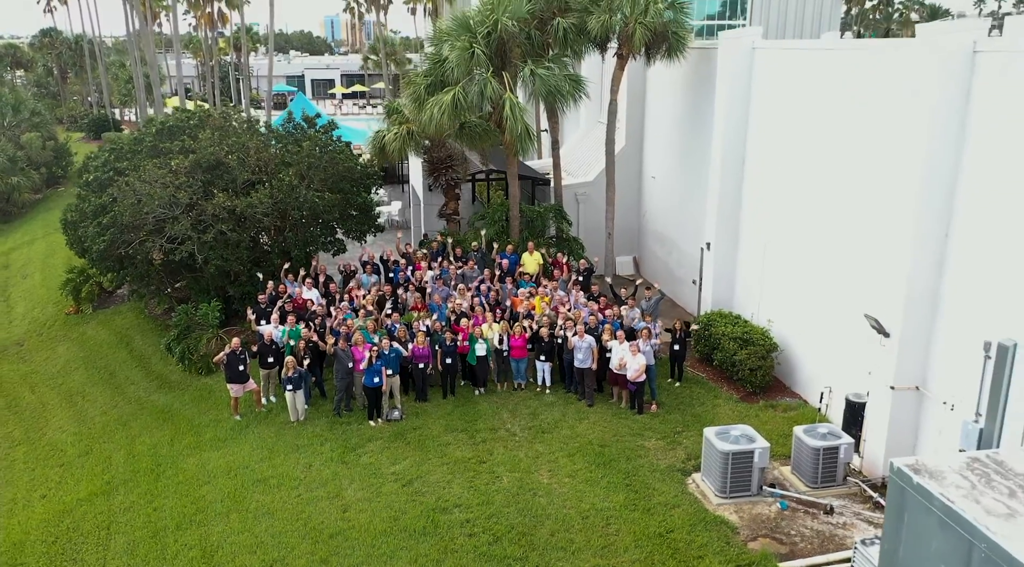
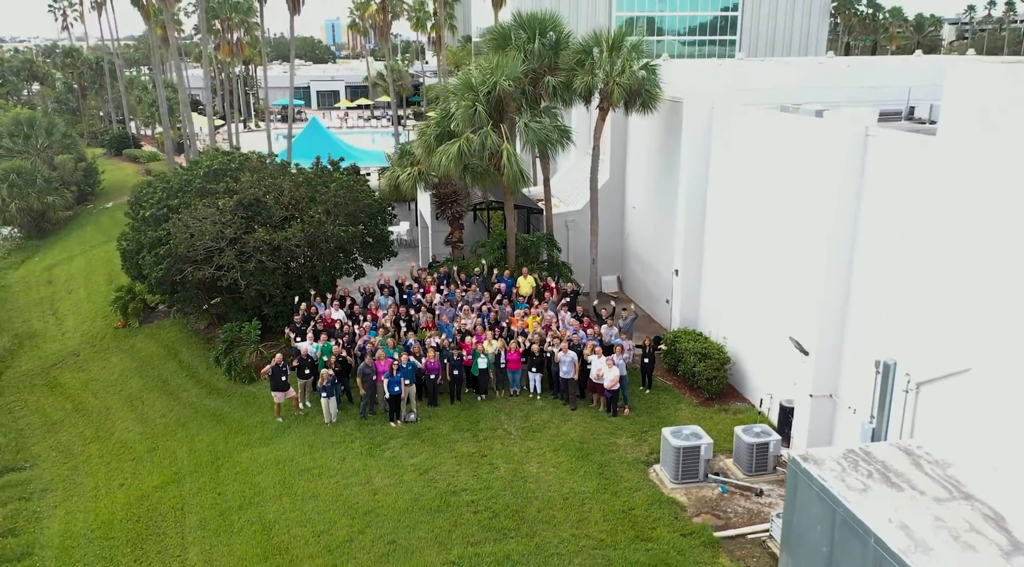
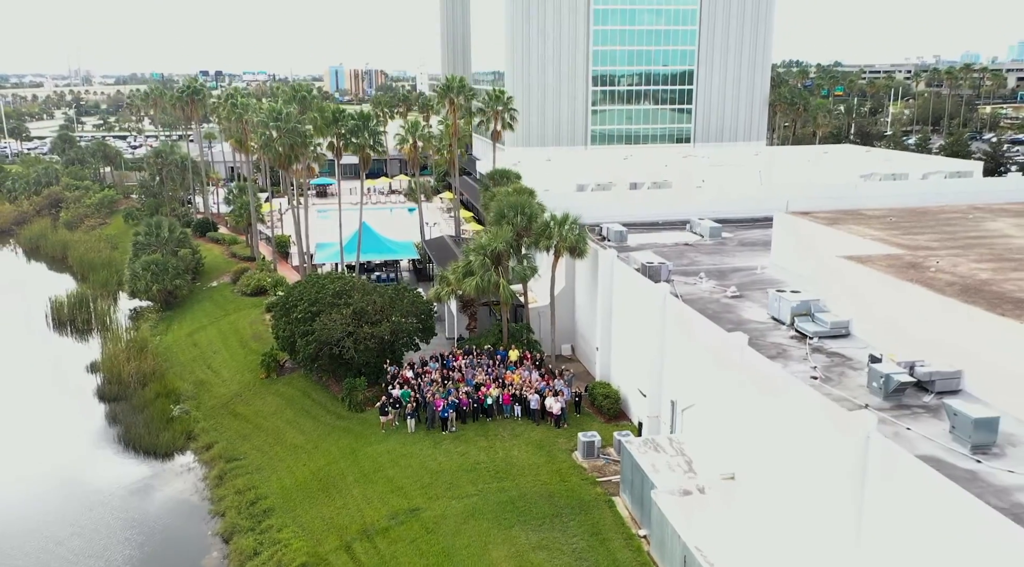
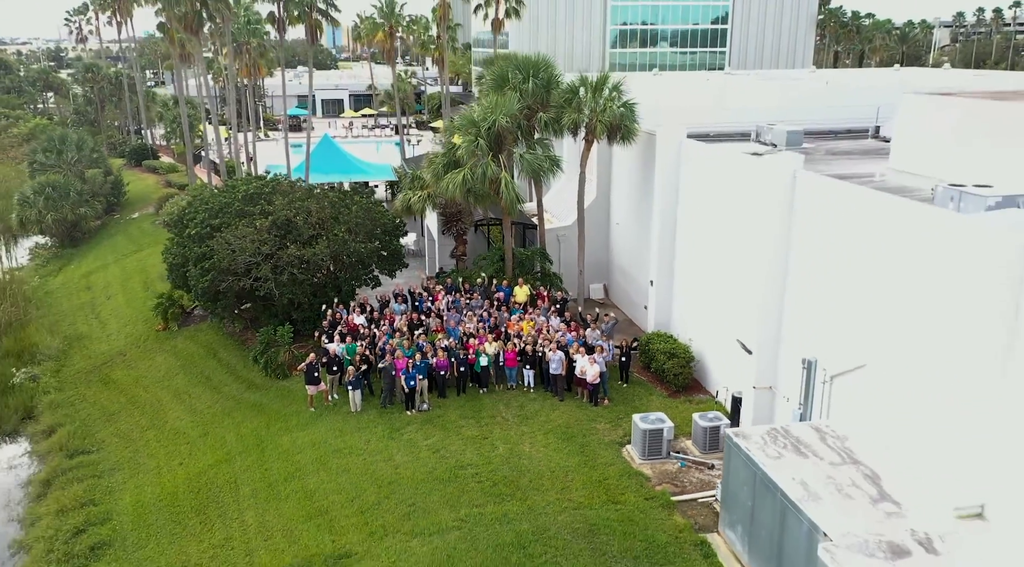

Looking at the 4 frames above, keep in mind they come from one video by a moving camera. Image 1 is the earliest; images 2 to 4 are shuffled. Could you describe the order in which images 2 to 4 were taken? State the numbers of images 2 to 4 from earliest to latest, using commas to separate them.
2, 4, 3
